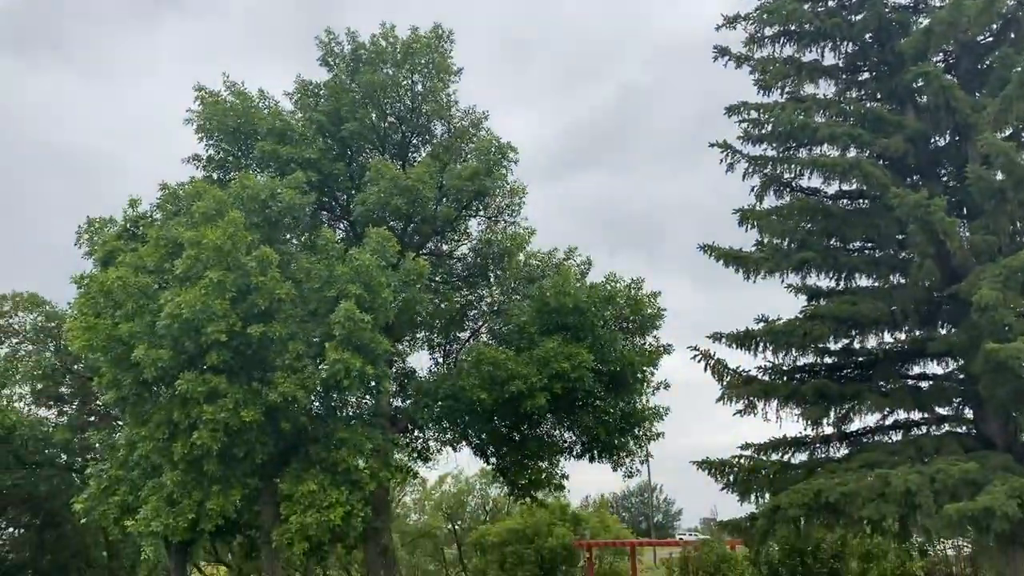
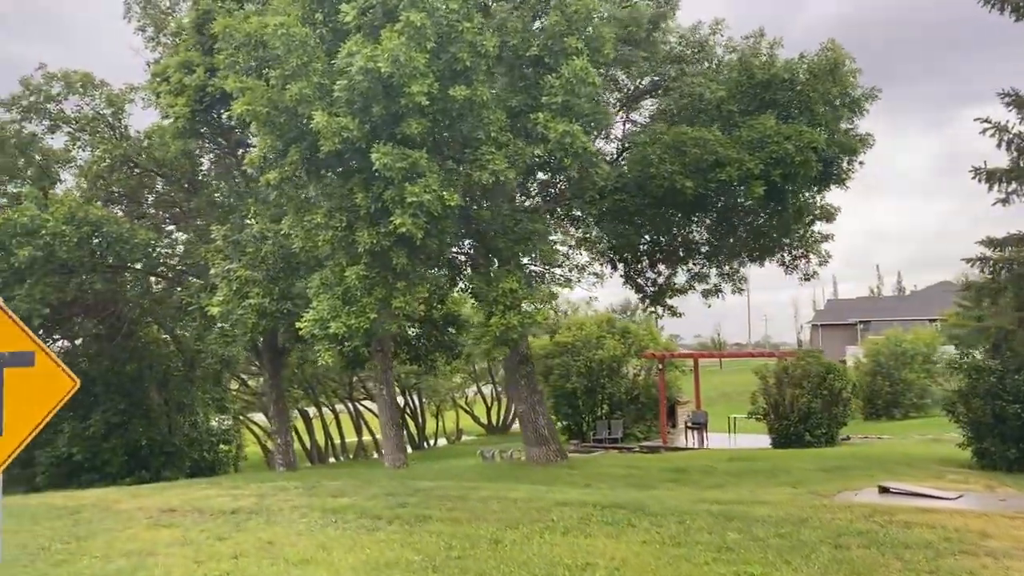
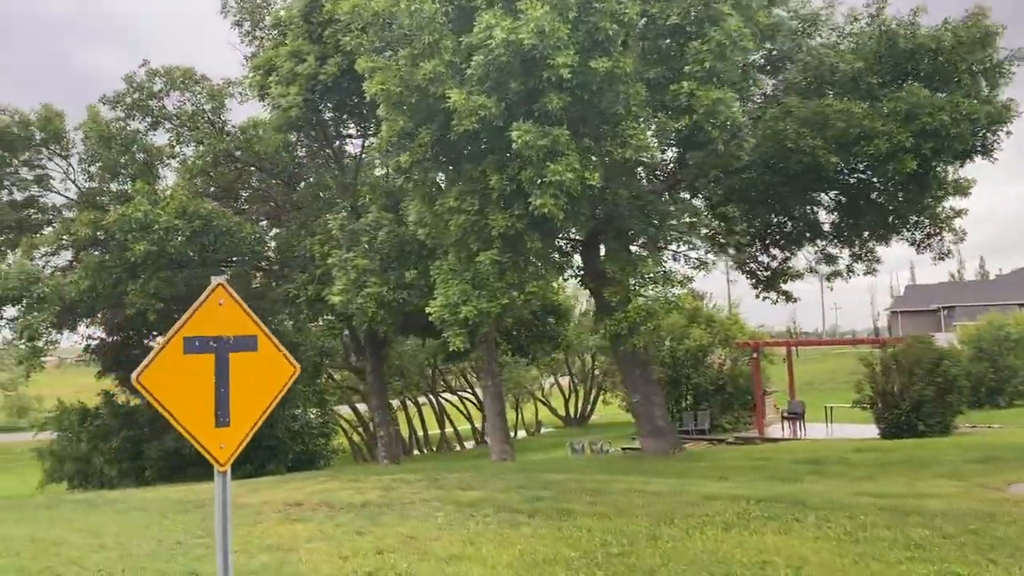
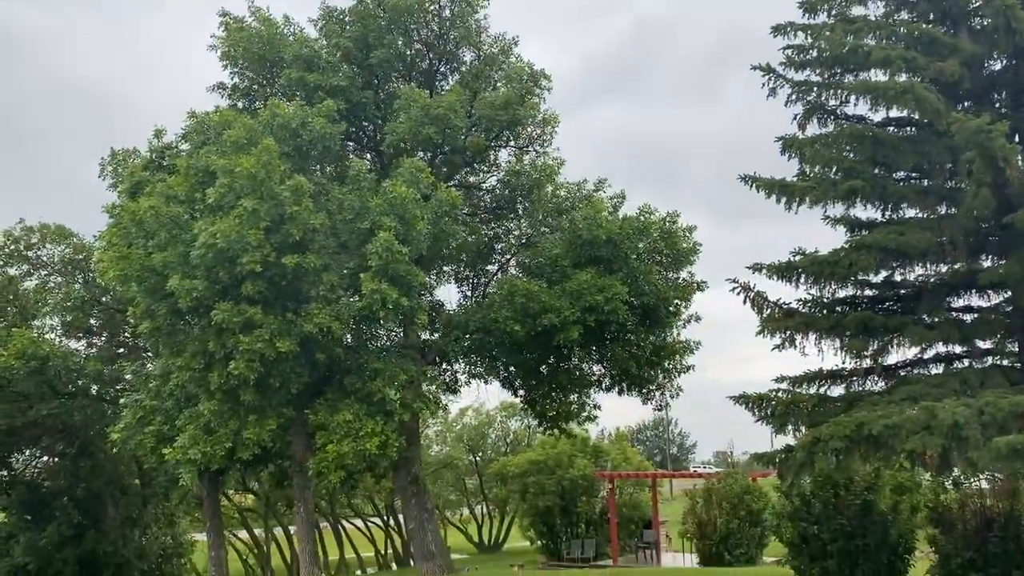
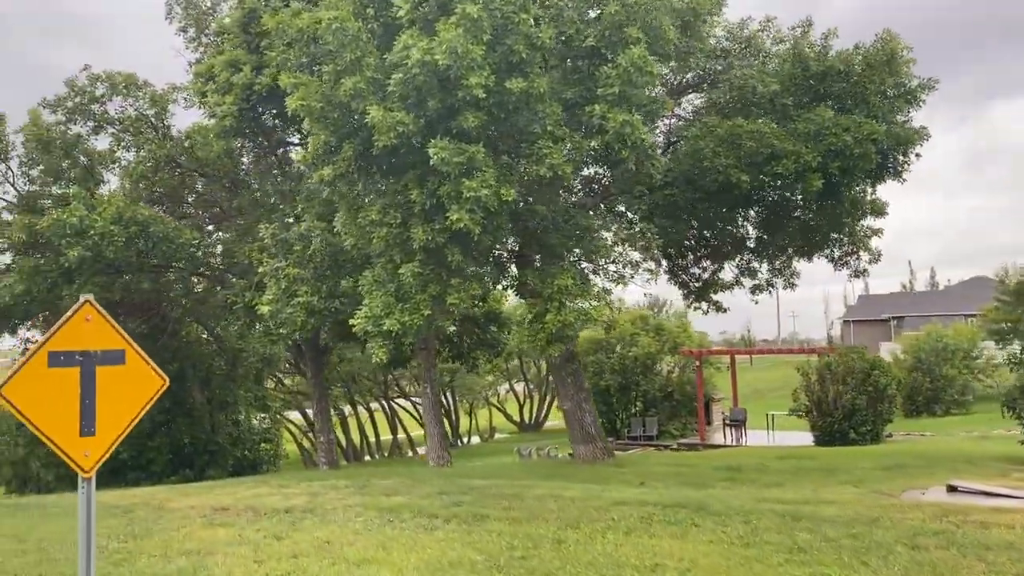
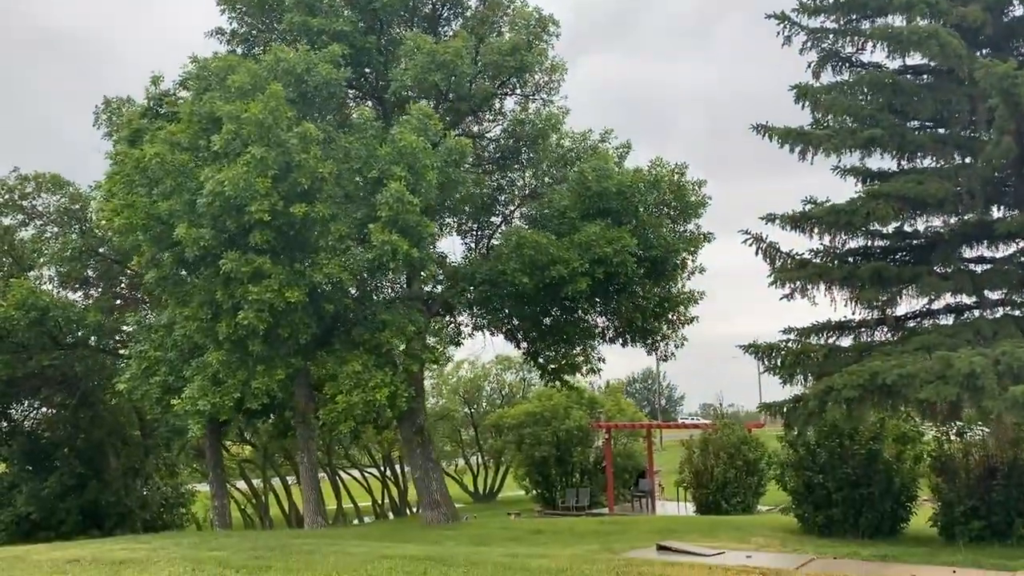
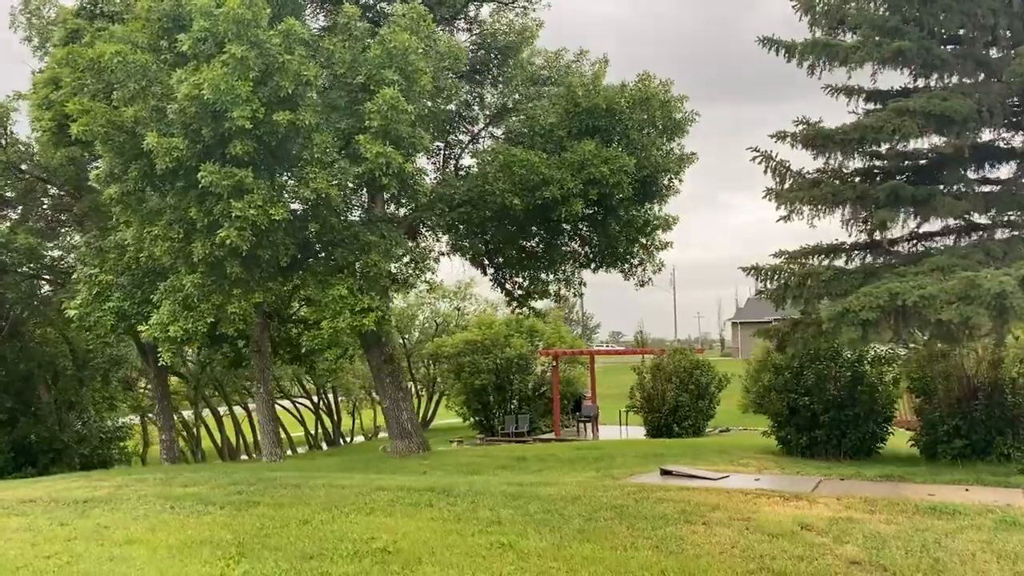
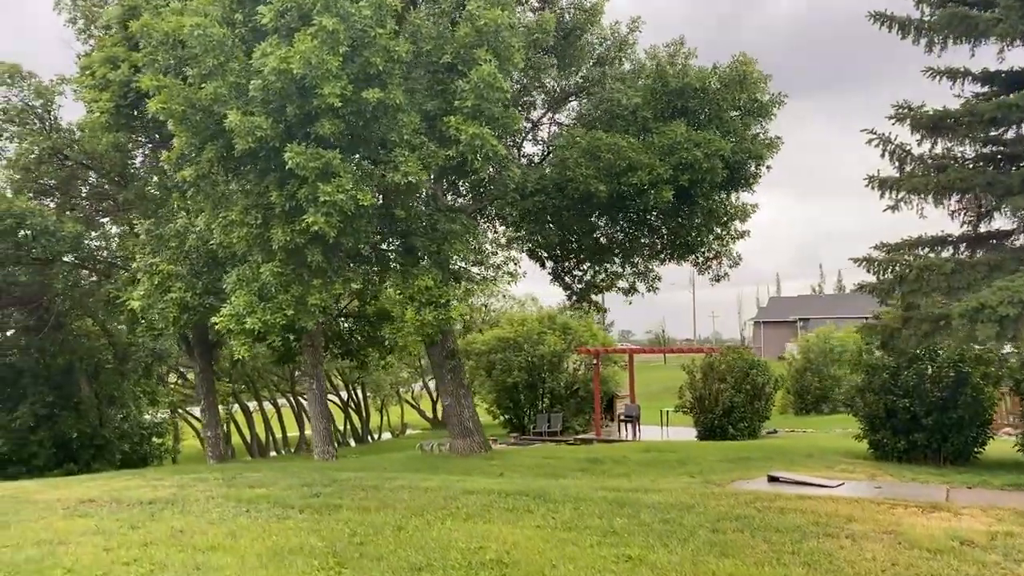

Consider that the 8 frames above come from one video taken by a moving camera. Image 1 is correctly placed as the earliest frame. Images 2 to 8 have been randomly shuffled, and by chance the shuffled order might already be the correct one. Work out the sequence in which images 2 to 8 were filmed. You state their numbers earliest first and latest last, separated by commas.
4, 6, 7, 8, 2, 5, 3
